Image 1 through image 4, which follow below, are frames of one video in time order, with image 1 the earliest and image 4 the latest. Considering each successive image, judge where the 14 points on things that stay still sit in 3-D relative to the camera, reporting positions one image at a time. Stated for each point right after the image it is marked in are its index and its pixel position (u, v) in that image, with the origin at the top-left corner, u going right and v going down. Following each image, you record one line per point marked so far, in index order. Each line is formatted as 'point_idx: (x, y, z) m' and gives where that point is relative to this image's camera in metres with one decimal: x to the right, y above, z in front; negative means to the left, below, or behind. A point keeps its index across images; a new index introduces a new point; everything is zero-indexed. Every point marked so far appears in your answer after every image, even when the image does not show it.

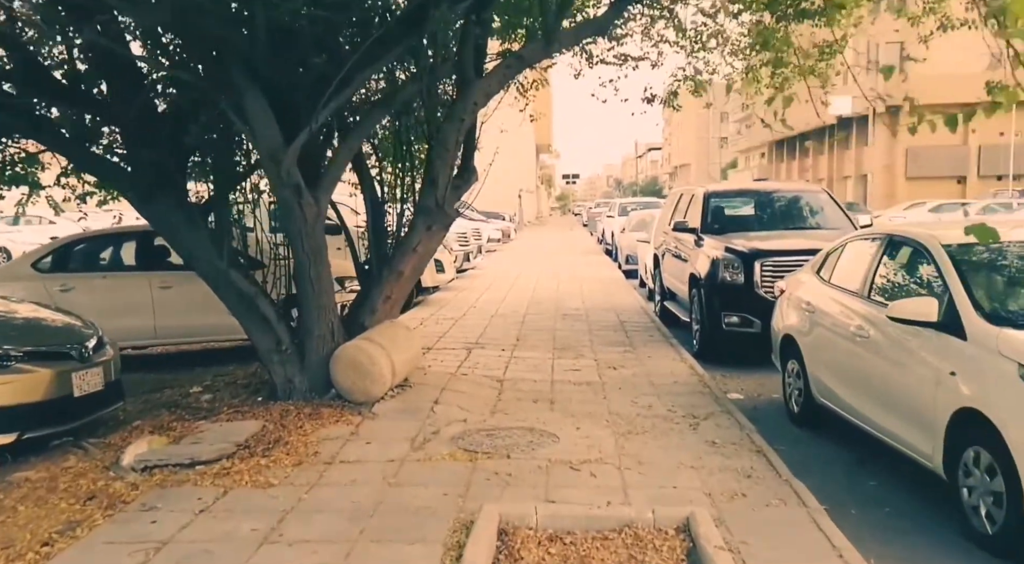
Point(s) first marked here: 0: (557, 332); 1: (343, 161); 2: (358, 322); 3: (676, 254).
0: (+0.6, -0.7, +10.6) m
1: (-1.3, +0.9, +6.1) m
2: (-1.4, -0.4, +7.2) m
3: (+2.5, +0.4, +12.0) m
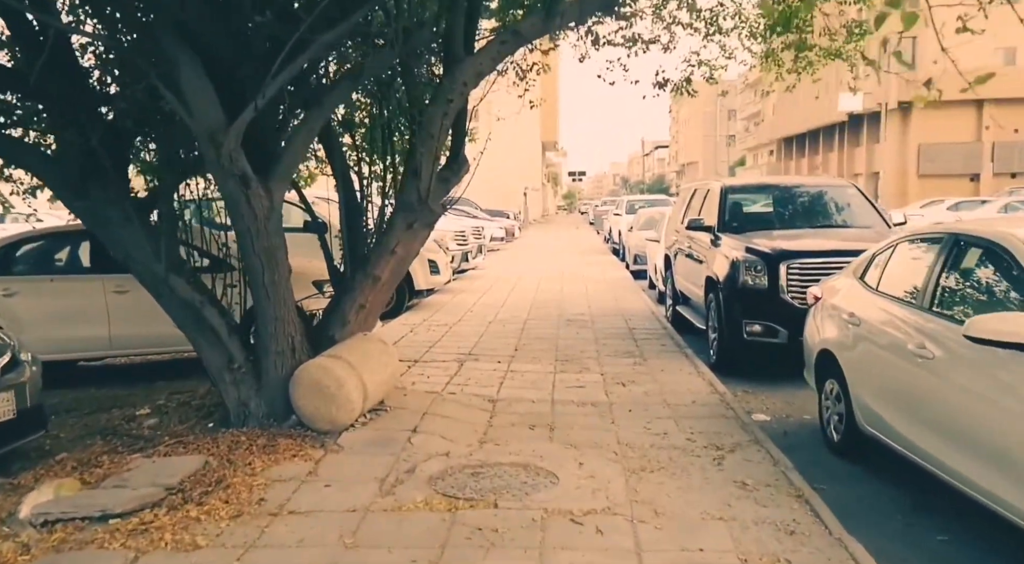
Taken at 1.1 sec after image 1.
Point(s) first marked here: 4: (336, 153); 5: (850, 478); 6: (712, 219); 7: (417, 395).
0: (+0.6, -0.7, +9.7) m
1: (-1.4, +0.9, +5.1) m
2: (-1.5, -0.4, +6.3) m
3: (+2.5, +0.4, +11.0) m
4: (-1.5, +1.1, +6.7) m
5: (+2.3, -1.3, +5.4) m
6: (+2.7, +0.8, +10.7) m
7: (-0.8, -0.9, +6.4) m
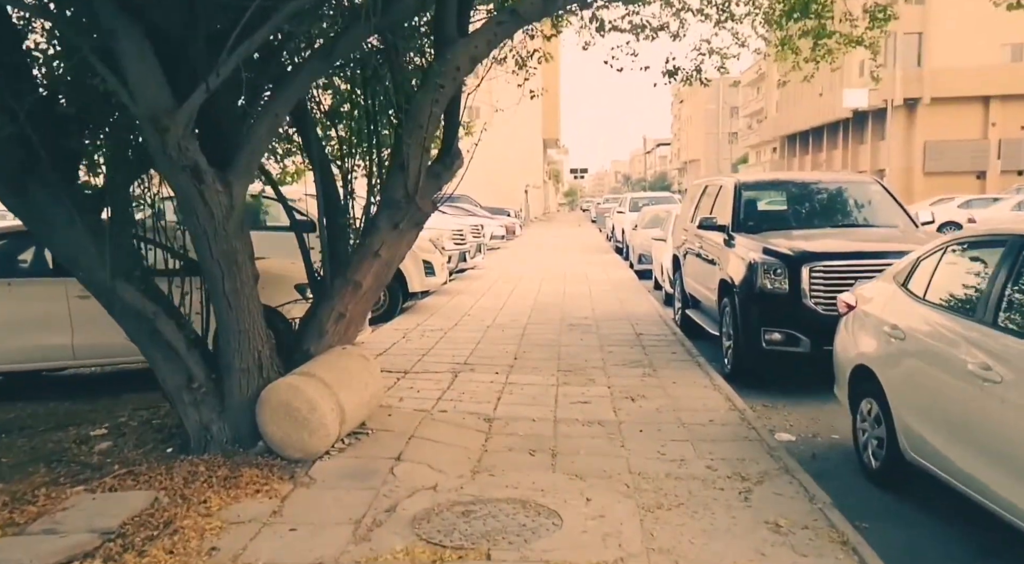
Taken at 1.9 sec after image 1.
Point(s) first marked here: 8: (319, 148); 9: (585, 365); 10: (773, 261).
0: (+0.6, -0.7, +9.0) m
1: (-1.4, +0.8, +4.5) m
2: (-1.5, -0.5, +5.6) m
3: (+2.5, +0.4, +10.4) m
4: (-1.5, +1.0, +6.1) m
5: (+2.3, -1.4, +4.7) m
6: (+2.7, +0.8, +10.1) m
7: (-0.8, -1.0, +5.8) m
8: (-1.5, +1.0, +6.1) m
9: (+0.7, -0.8, +8.1) m
10: (+2.6, +0.2, +7.8) m
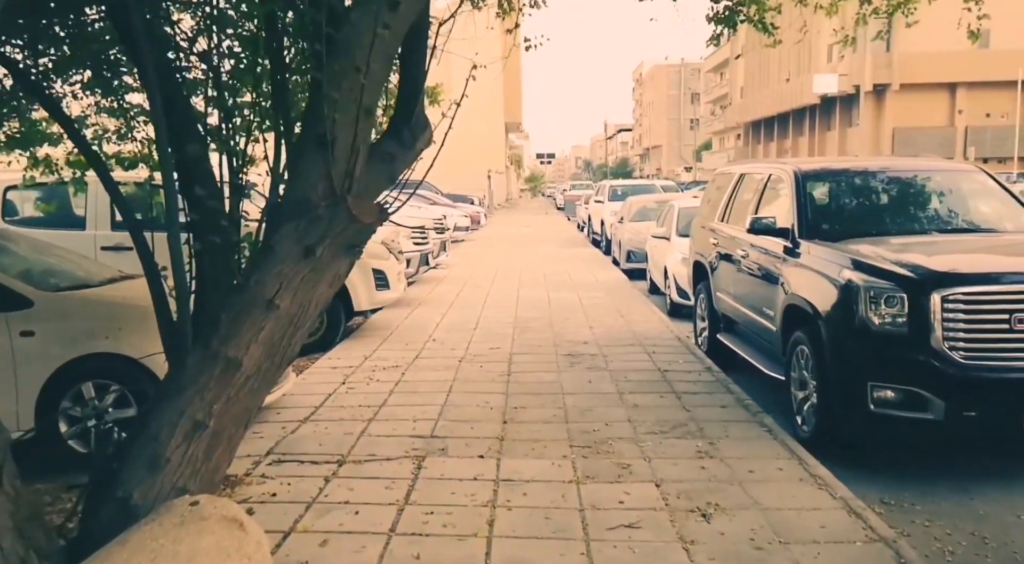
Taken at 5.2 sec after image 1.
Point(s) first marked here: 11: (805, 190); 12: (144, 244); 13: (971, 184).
0: (+0.5, -1.0, +6.4) m
1: (-1.3, +0.5, +1.8) m
2: (-1.4, -0.7, +3.0) m
3: (+2.3, +0.2, +7.9) m
4: (-1.5, +0.8, +3.4) m
5: (+2.4, -1.6, +2.2) m
6: (+2.5, +0.6, +7.6) m
7: (-0.7, -1.2, +3.1) m
8: (-1.4, +0.8, +3.4) m
9: (+0.7, -1.1, +5.6) m
10: (+2.5, 0.0, +5.3) m
11: (+2.7, +0.9, +7.5) m
12: (-1.7, +0.1, +3.8) m
13: (+4.4, +0.9, +7.5) m
